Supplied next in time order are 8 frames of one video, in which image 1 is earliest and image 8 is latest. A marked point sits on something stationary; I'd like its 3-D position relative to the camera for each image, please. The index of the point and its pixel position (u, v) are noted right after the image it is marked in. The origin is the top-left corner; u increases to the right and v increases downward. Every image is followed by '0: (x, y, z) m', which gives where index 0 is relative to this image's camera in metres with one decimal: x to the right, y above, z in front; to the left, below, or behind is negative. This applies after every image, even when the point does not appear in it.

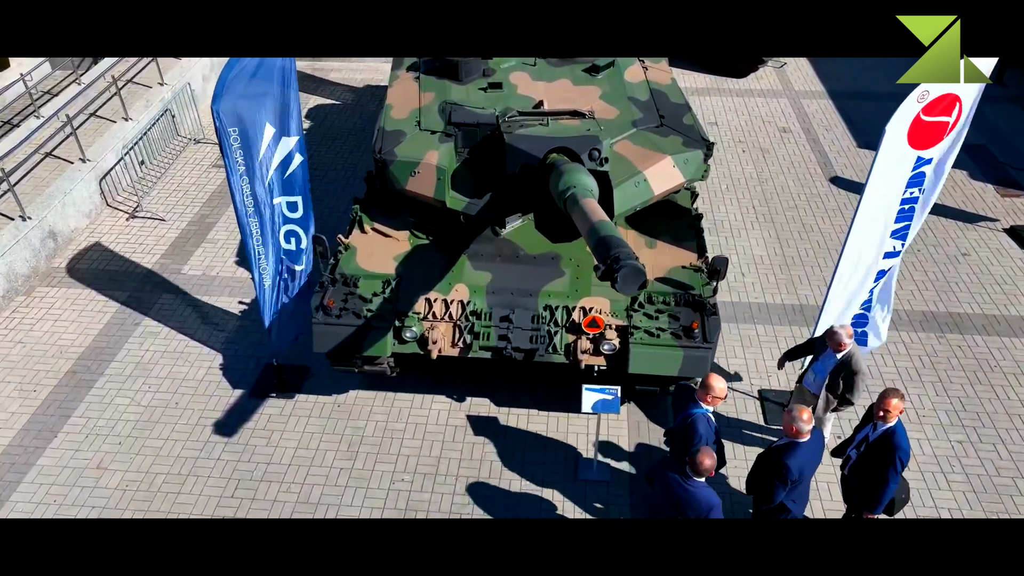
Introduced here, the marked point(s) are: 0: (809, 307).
0: (+5.3, -0.4, +13.4) m
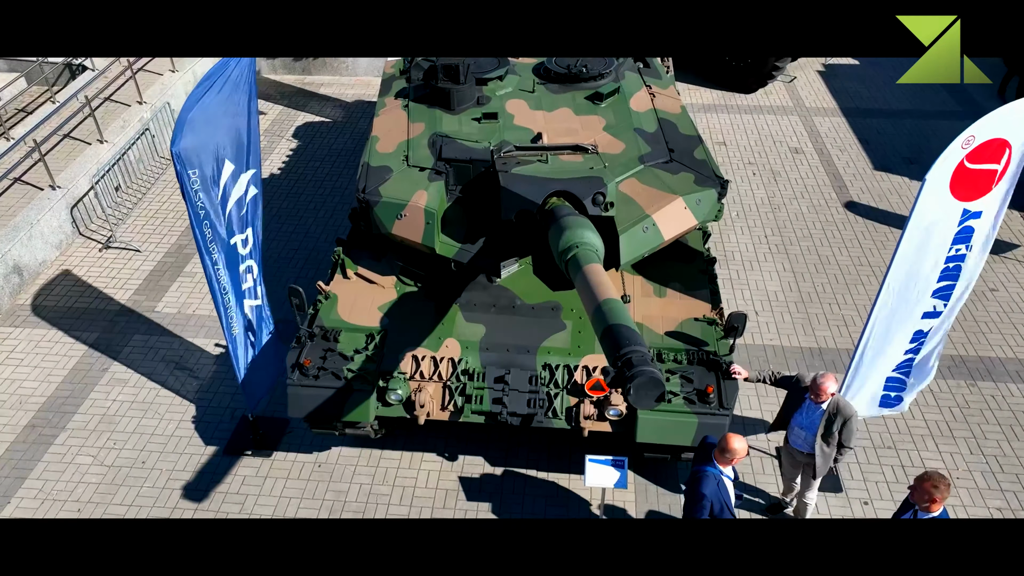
0: (+5.3, -1.0, +12.5) m
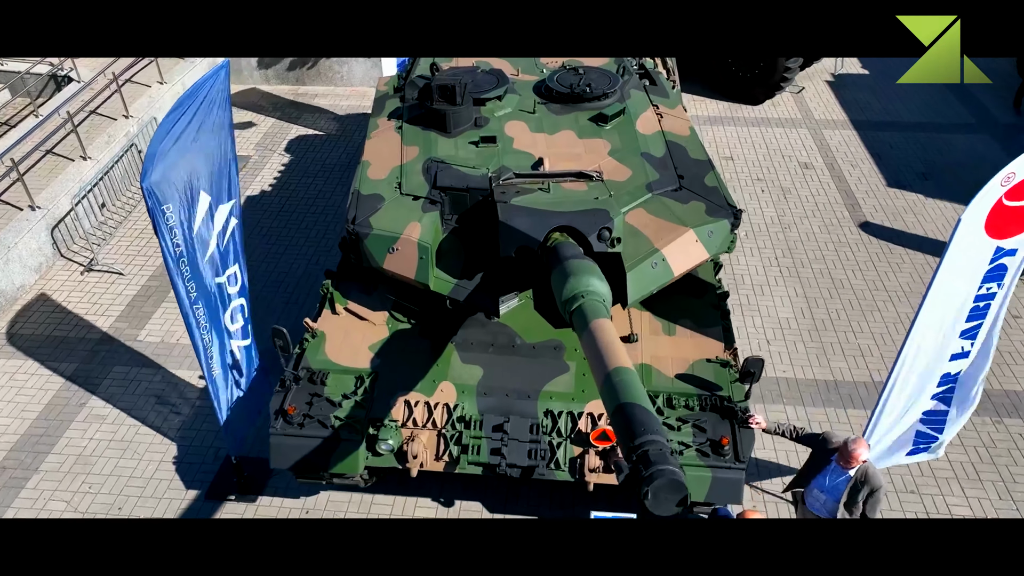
0: (+5.3, -1.5, +11.8) m
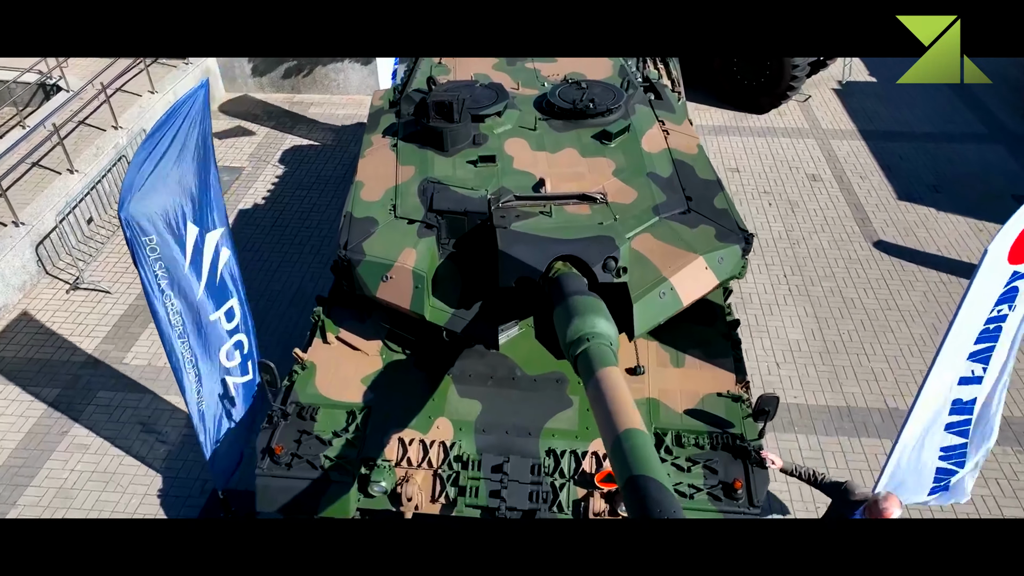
0: (+5.3, -1.9, +11.4) m
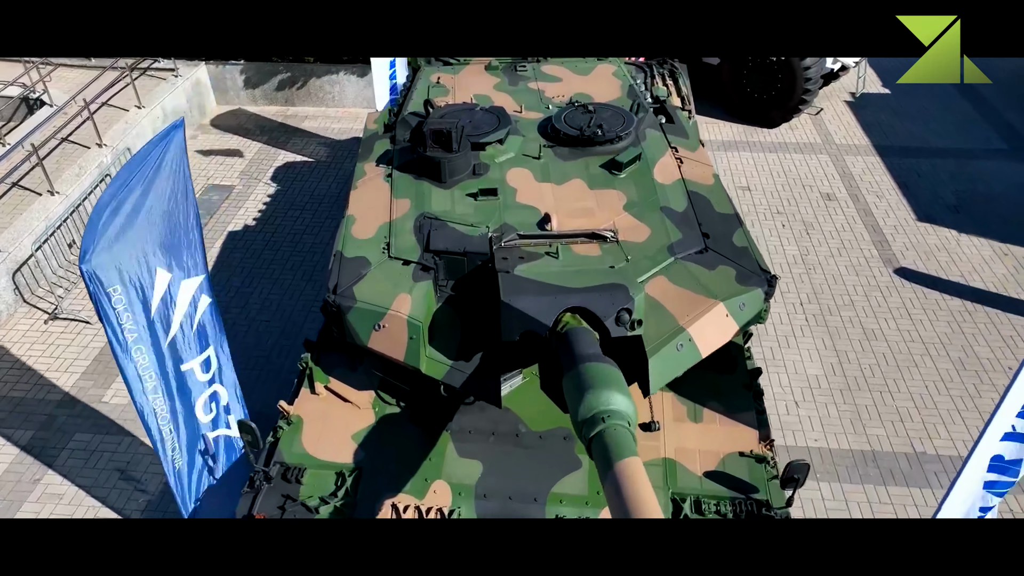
0: (+5.3, -2.4, +10.7) m
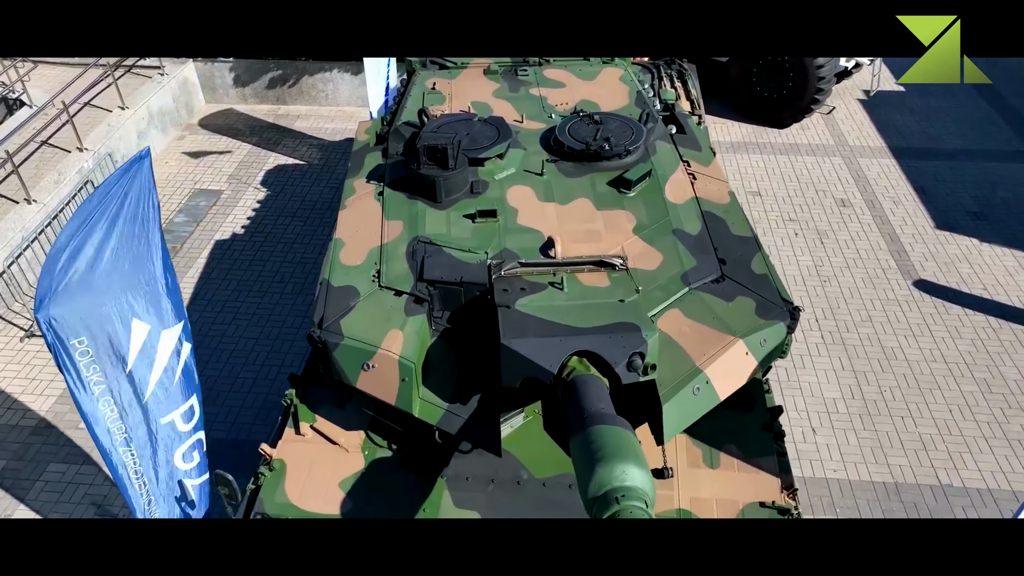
0: (+5.3, -2.7, +10.1) m
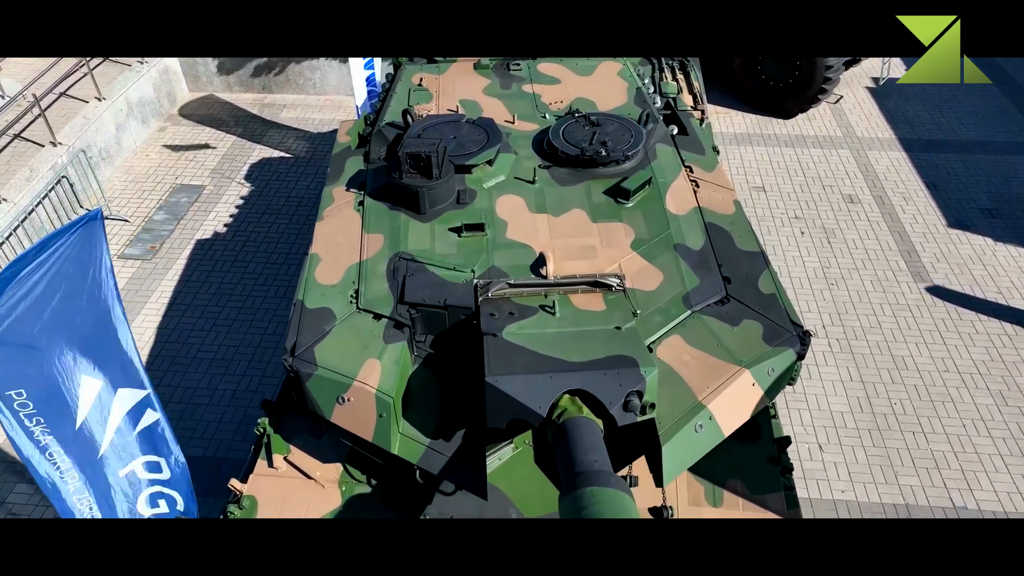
0: (+5.2, -2.8, +9.6) m
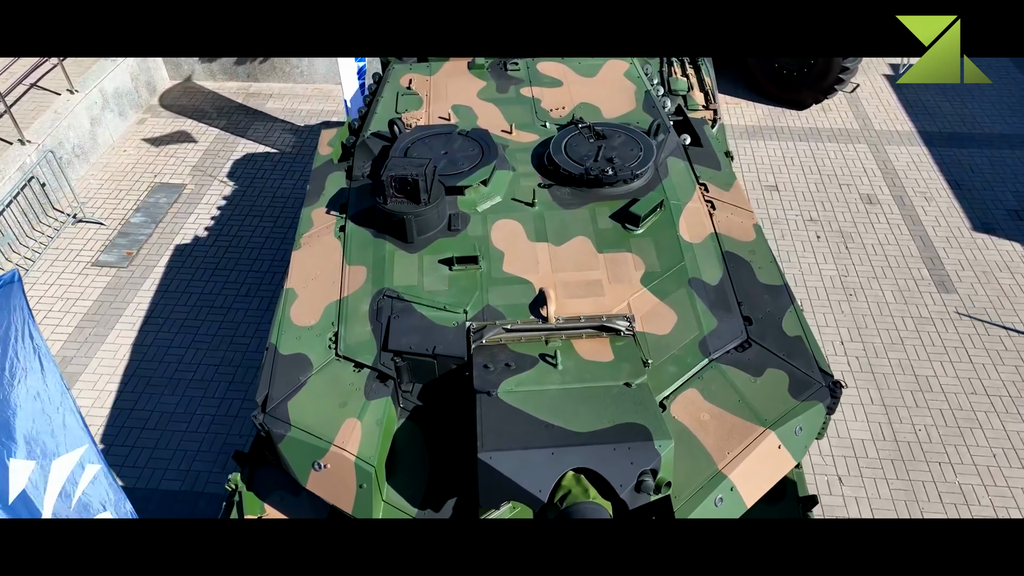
0: (+5.2, -3.1, +8.9) m
